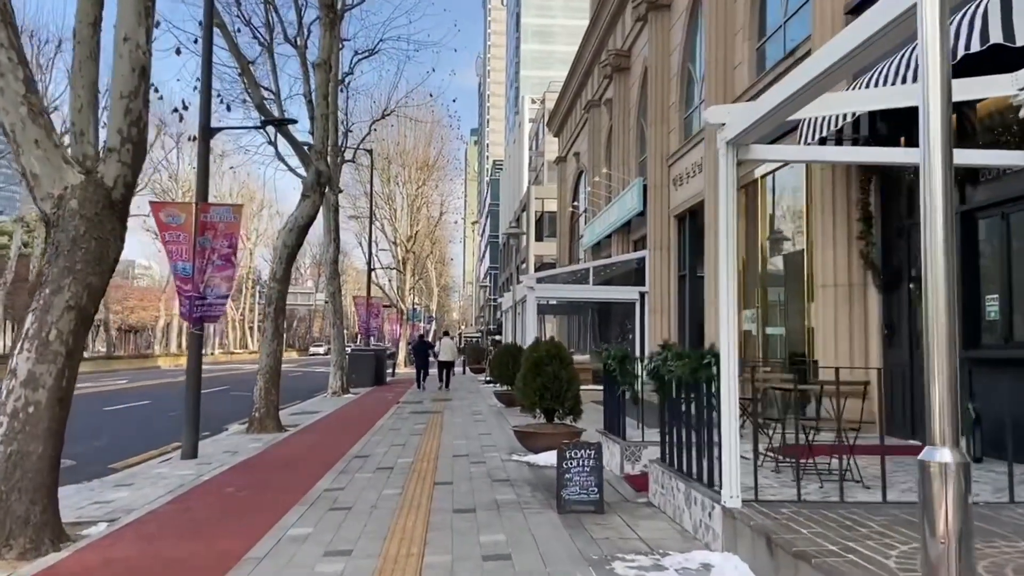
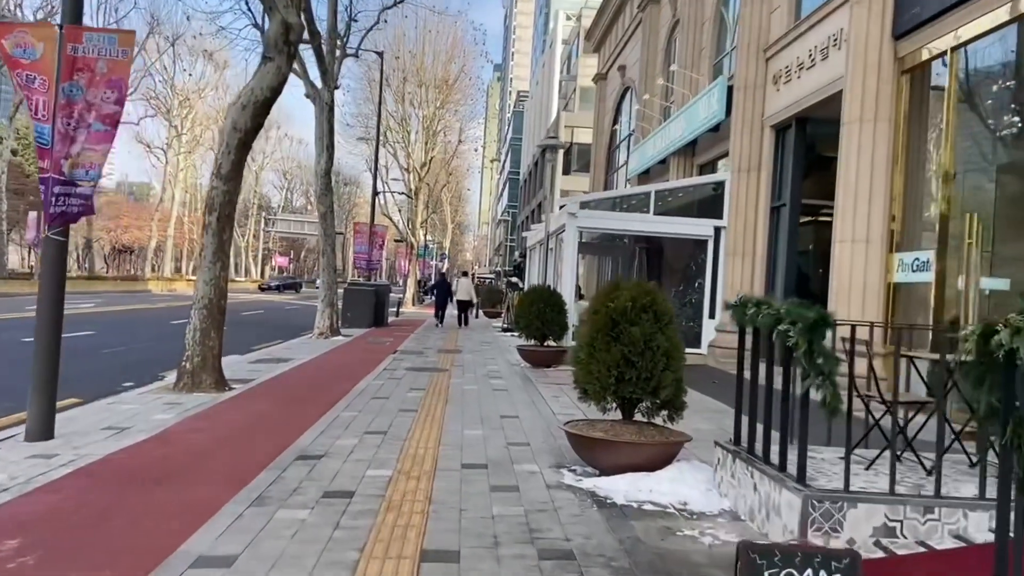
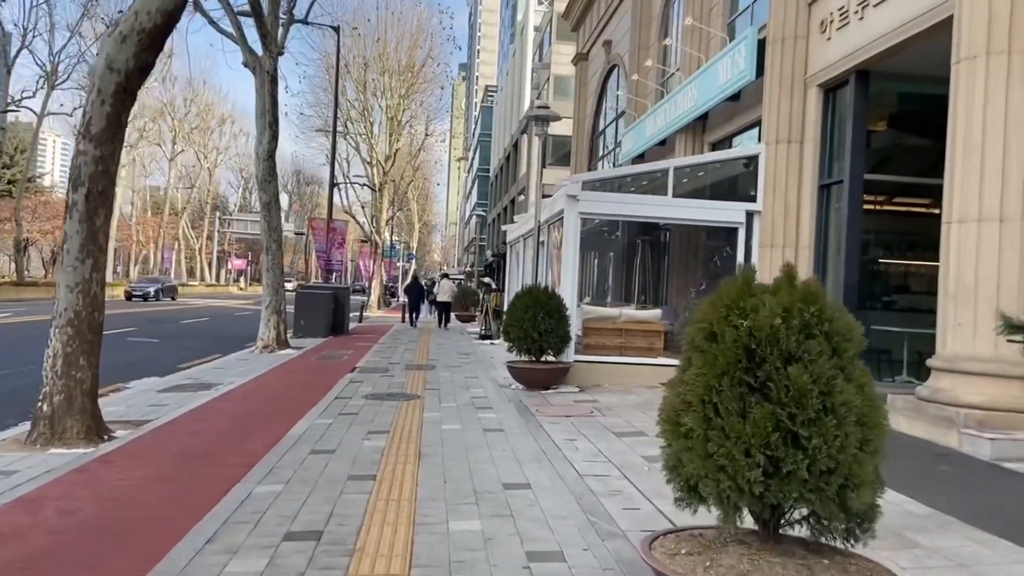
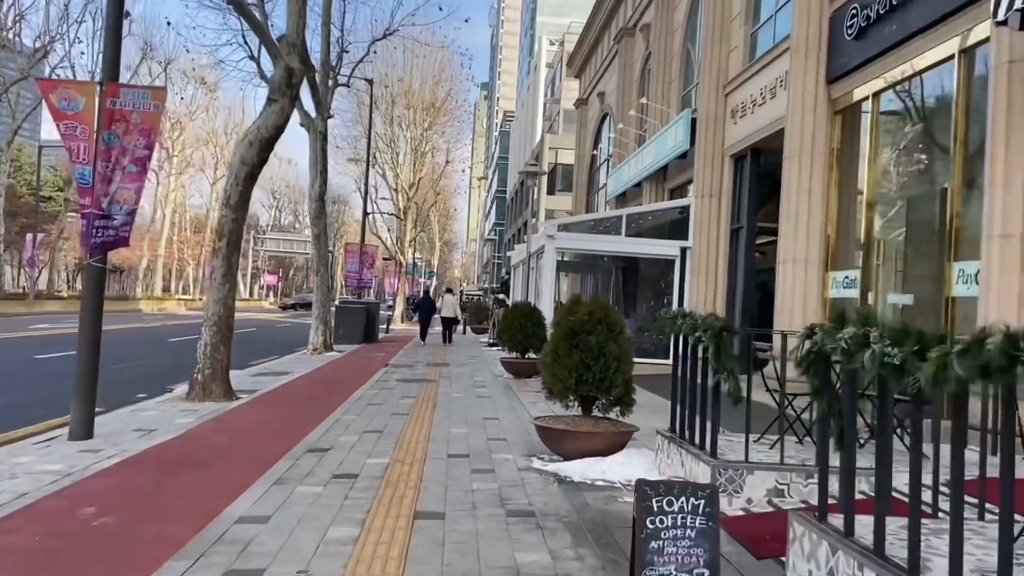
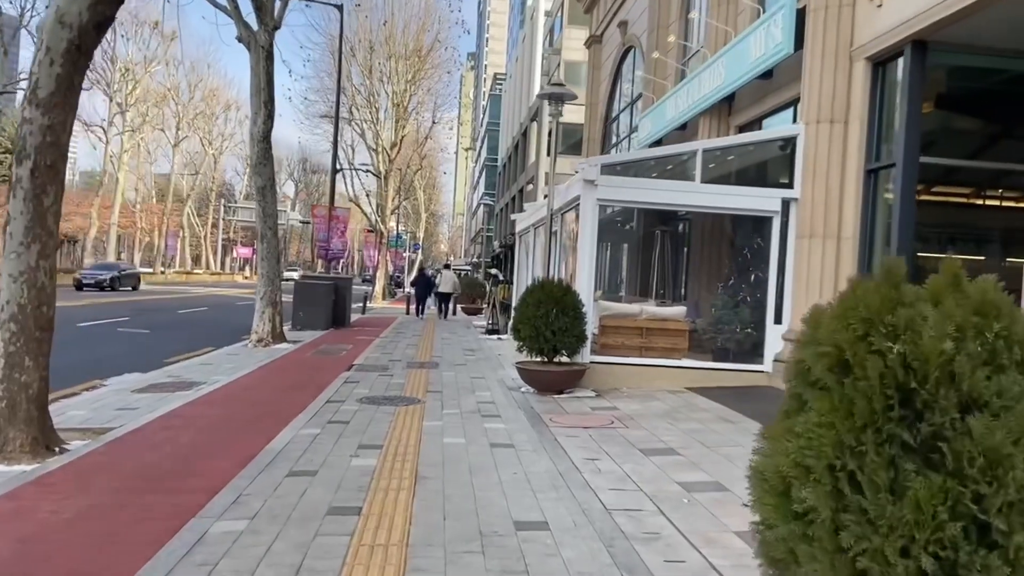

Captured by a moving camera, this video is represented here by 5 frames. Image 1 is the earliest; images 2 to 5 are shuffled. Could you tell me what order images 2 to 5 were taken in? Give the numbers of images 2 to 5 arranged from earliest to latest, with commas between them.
4, 2, 3, 5
